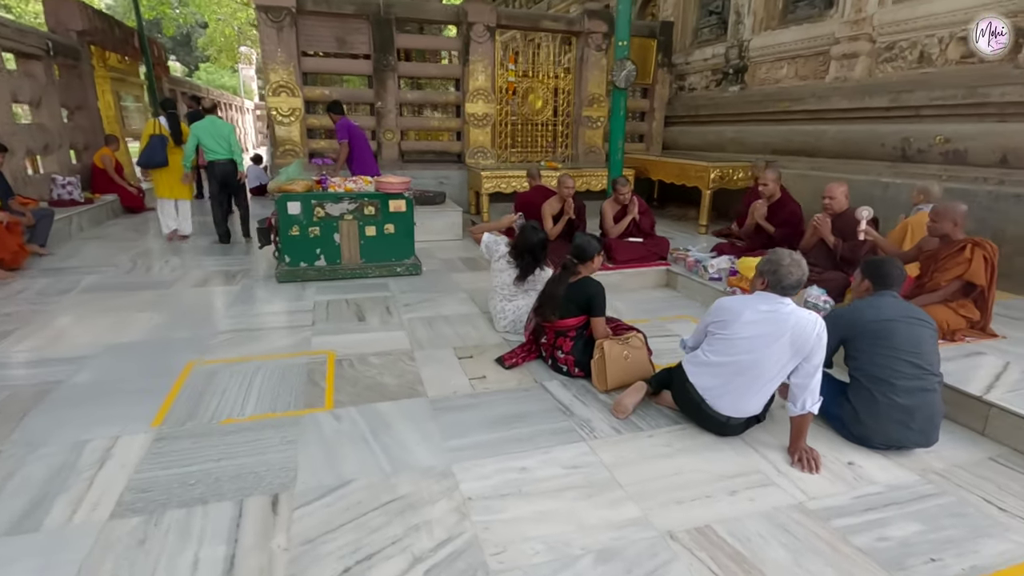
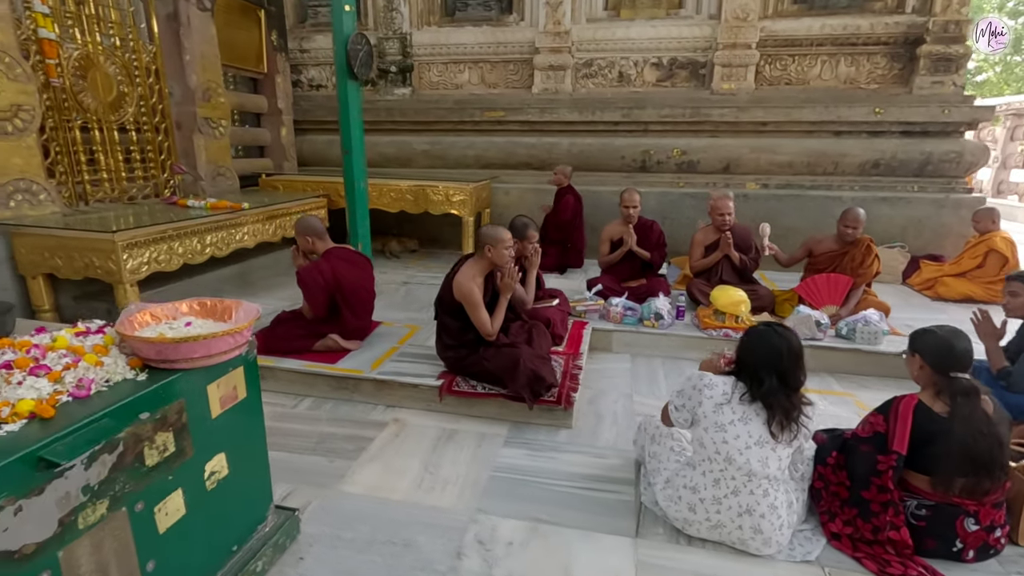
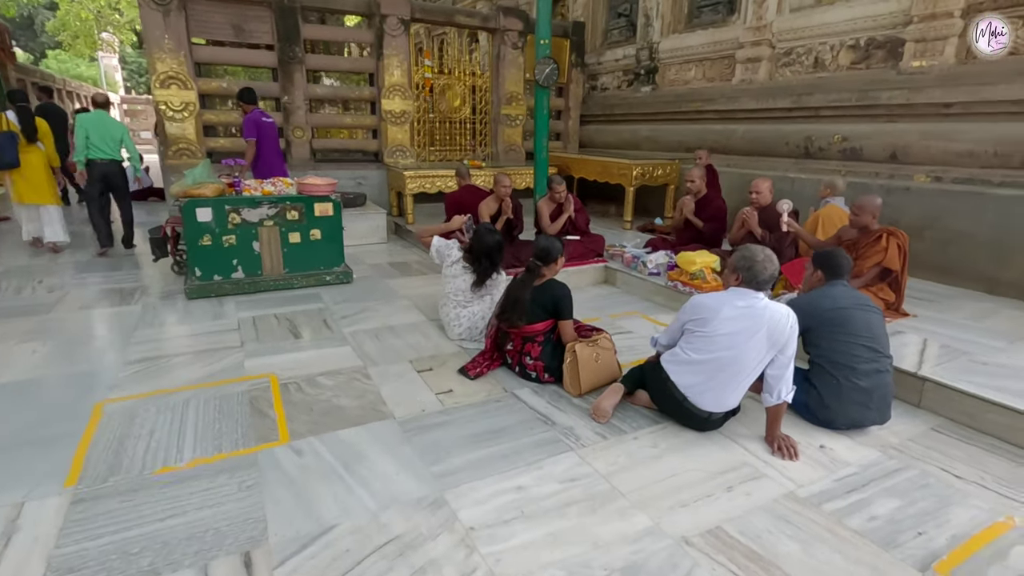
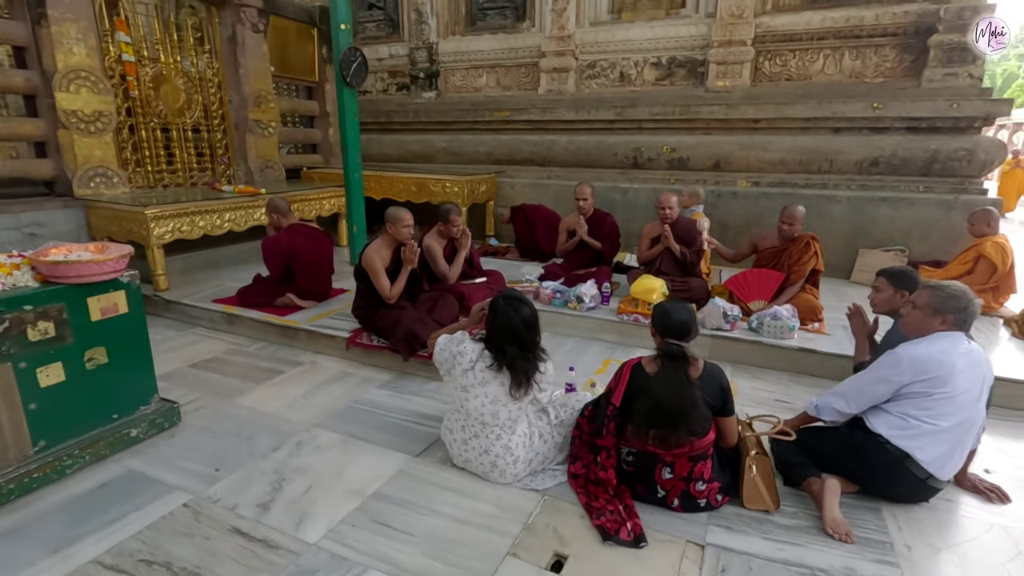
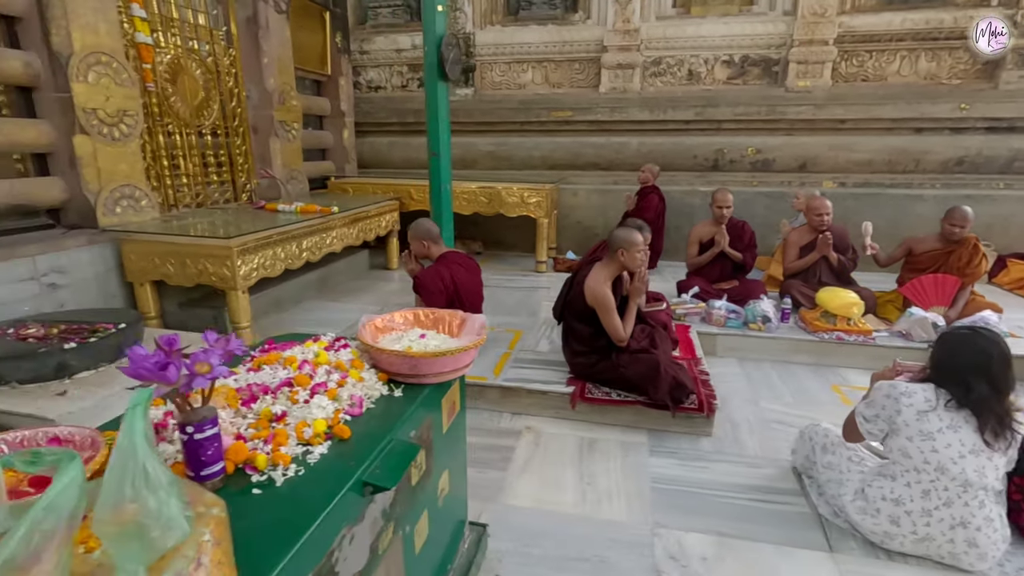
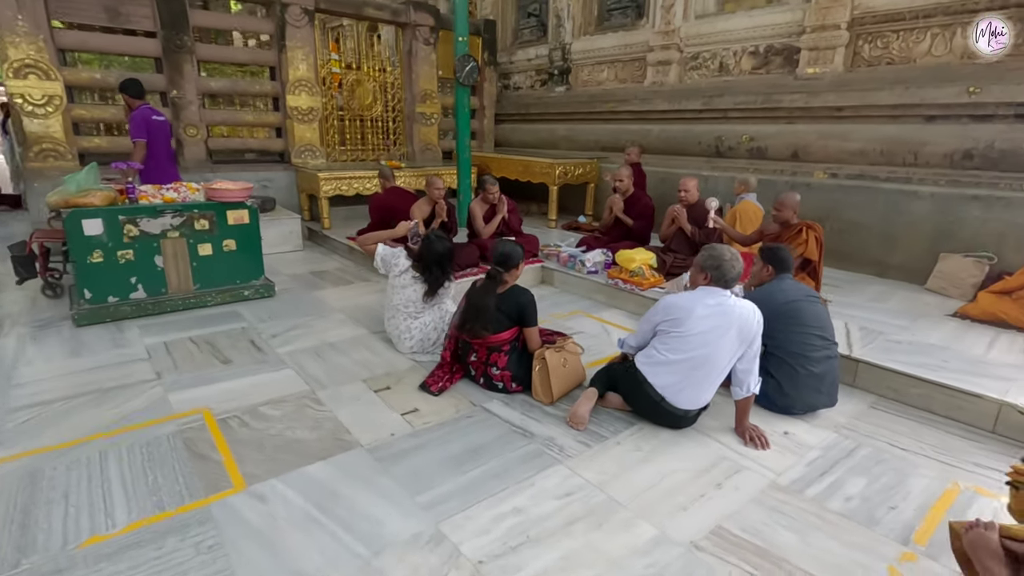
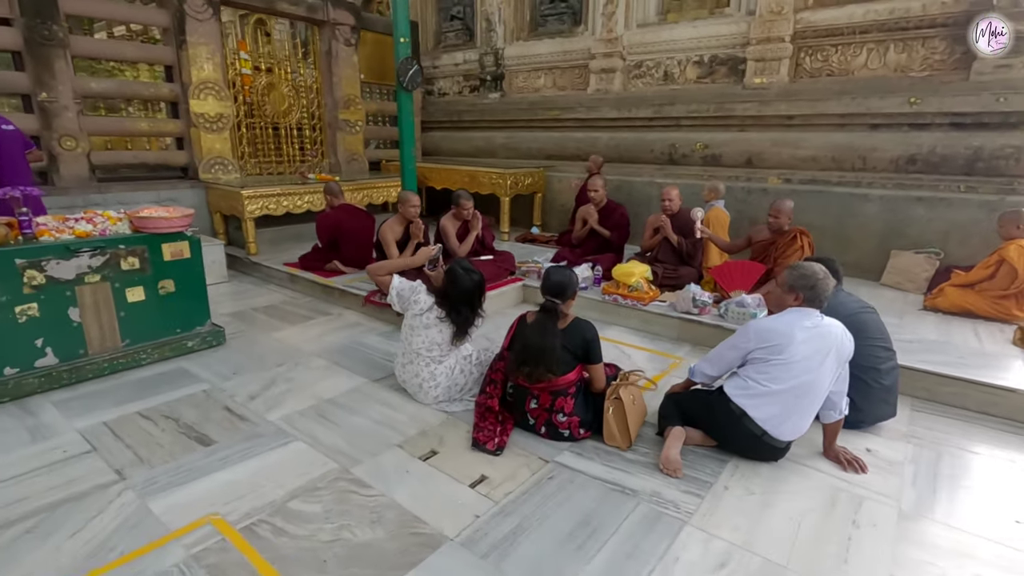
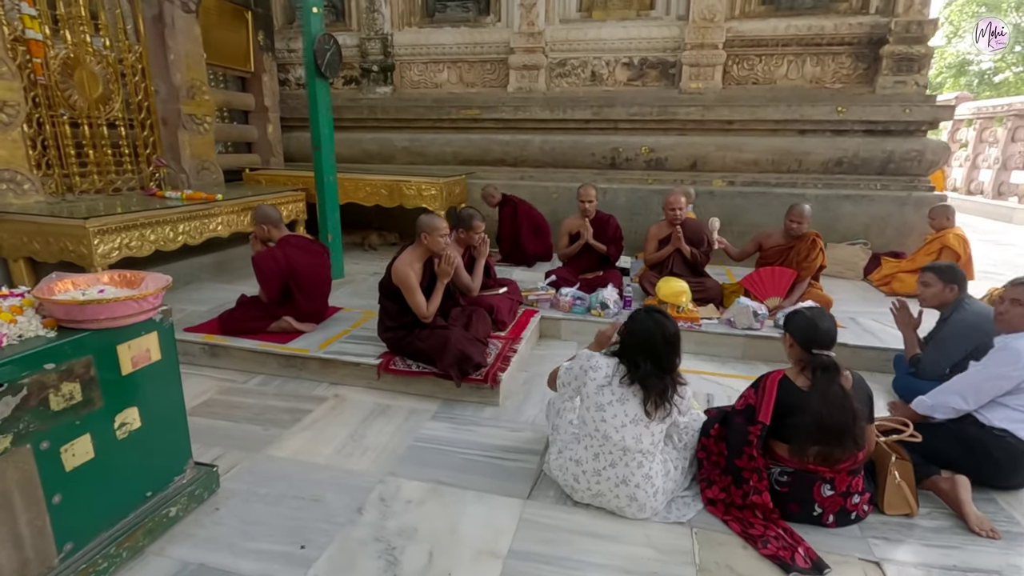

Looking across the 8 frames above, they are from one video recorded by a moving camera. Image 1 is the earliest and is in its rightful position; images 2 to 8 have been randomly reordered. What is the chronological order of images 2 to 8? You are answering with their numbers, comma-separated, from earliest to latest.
3, 6, 7, 4, 8, 2, 5
